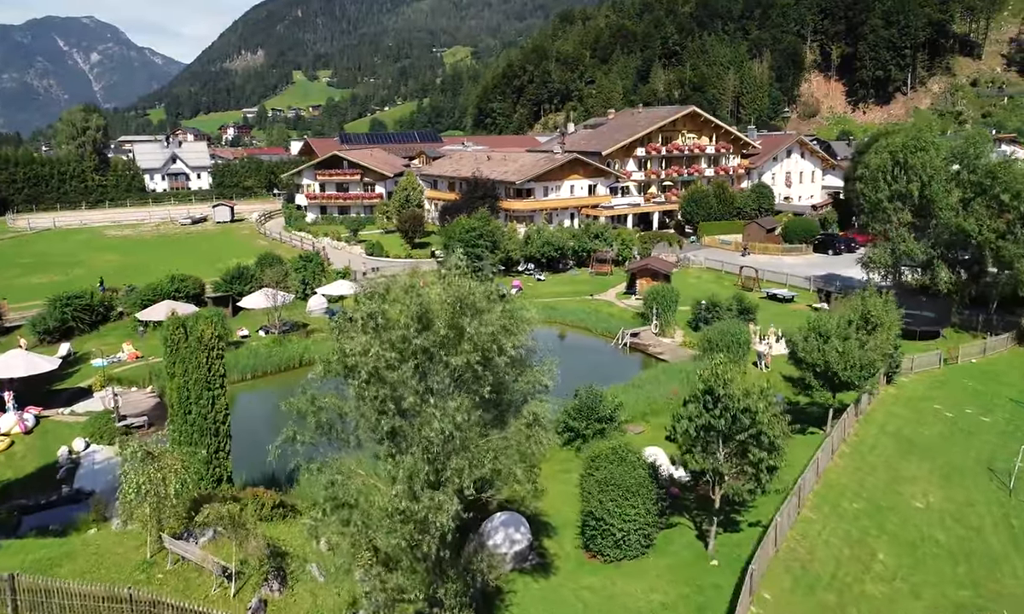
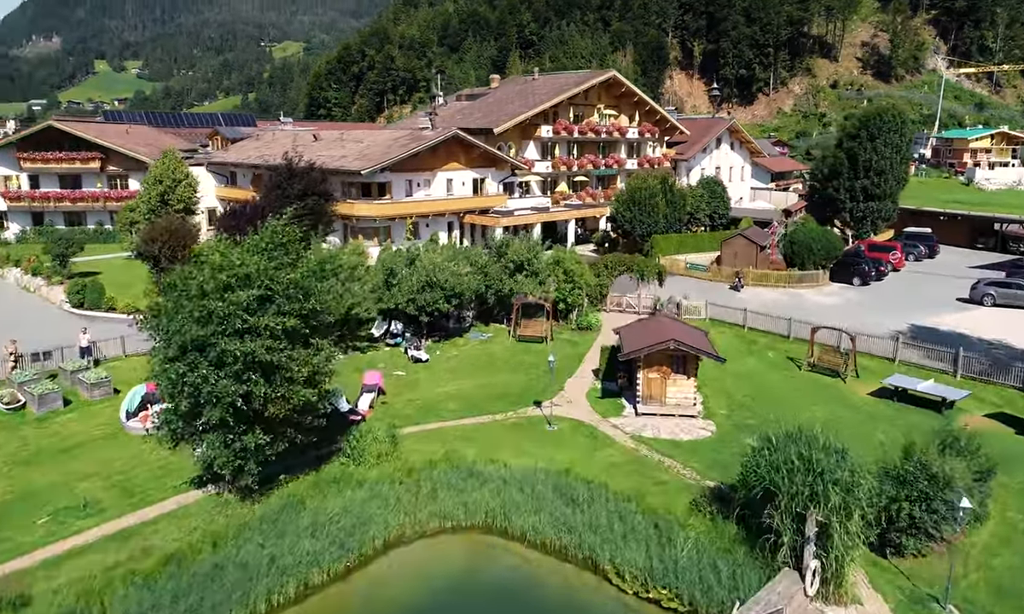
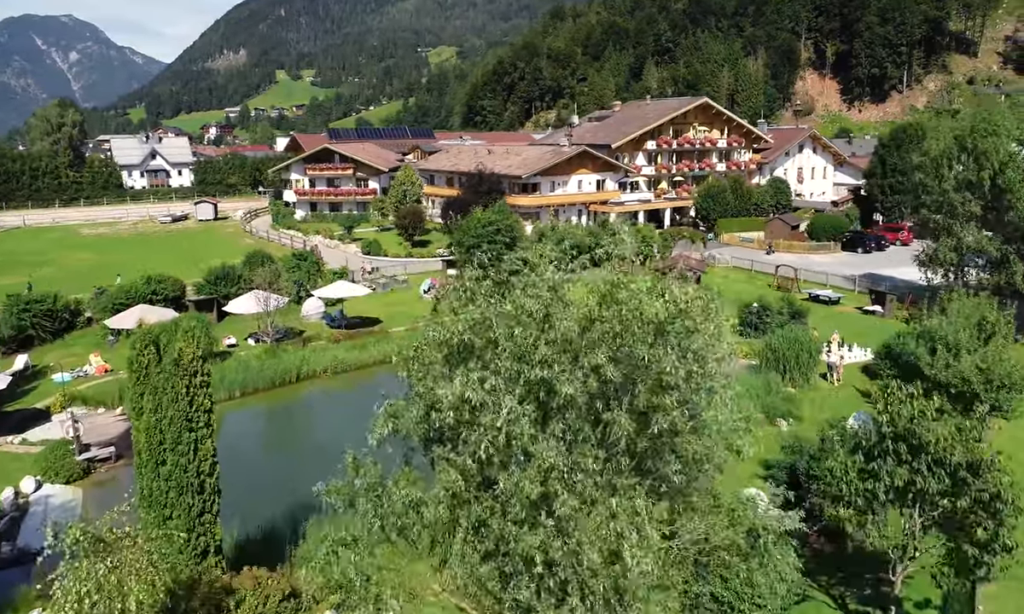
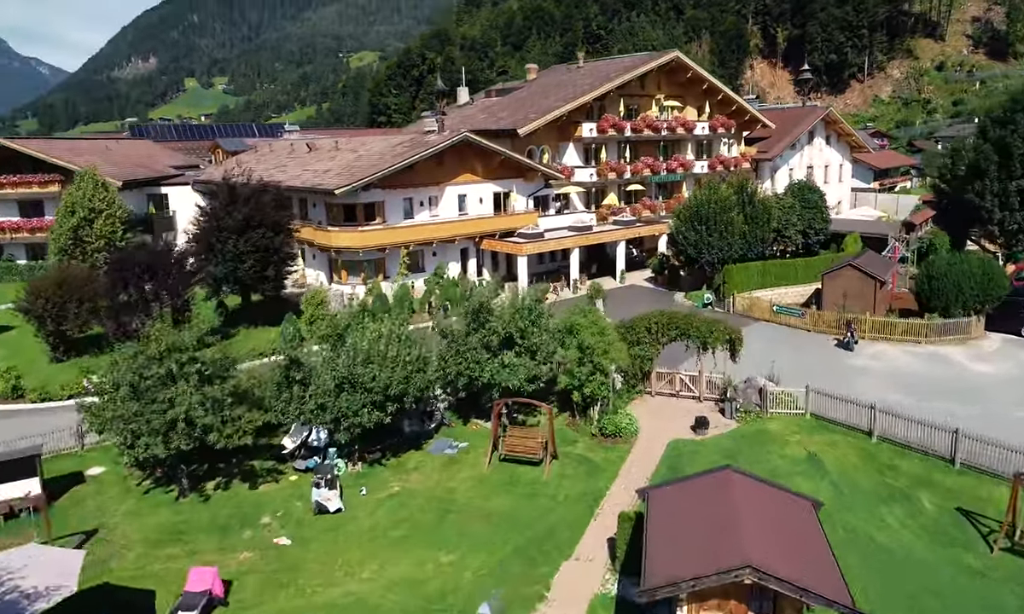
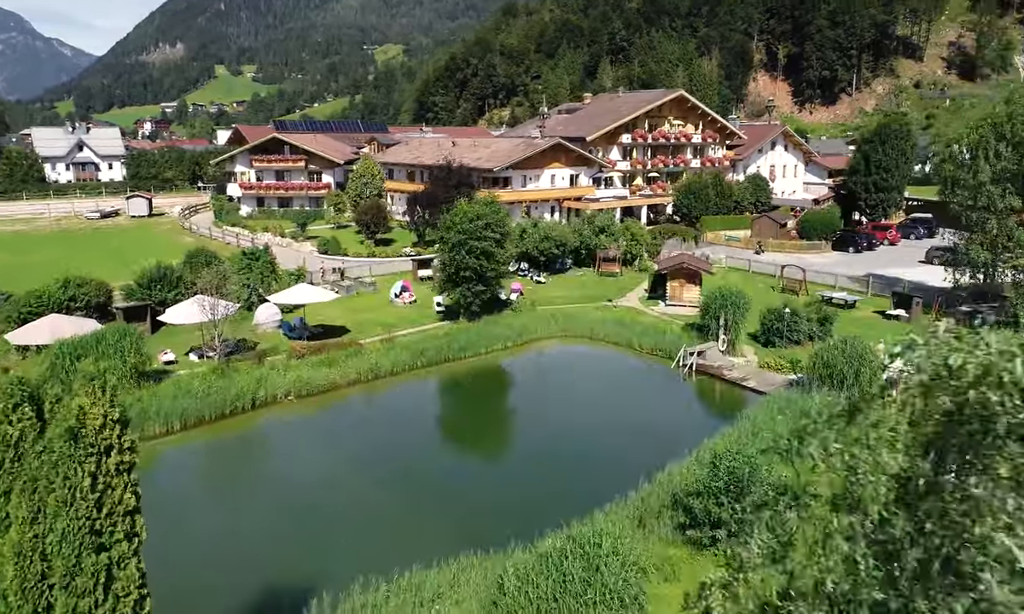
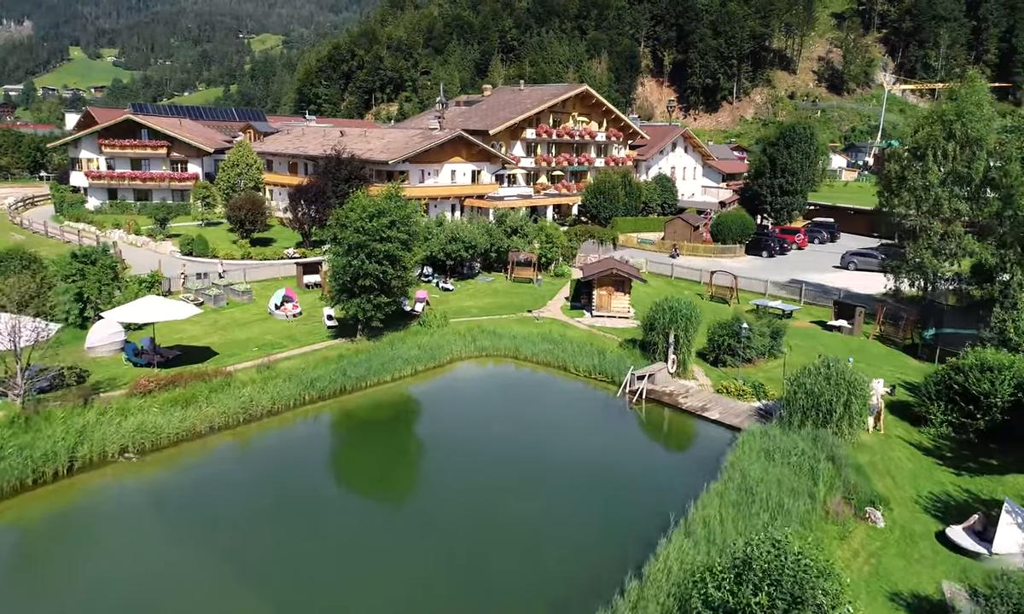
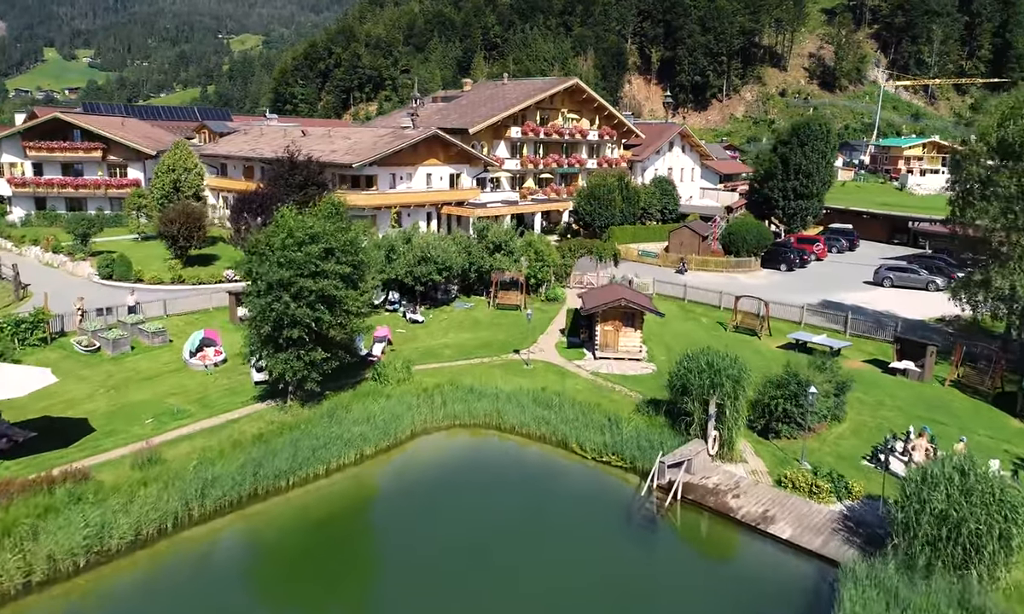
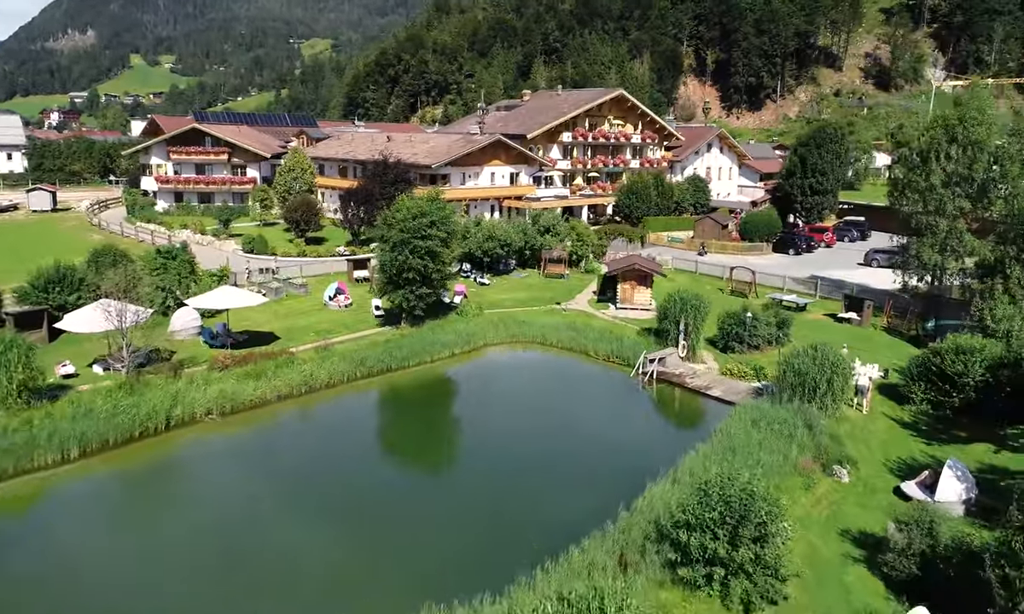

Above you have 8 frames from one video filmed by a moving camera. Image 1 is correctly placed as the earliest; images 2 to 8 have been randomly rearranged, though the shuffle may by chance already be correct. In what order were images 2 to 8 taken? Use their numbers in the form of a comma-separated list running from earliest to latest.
3, 5, 8, 6, 7, 2, 4
